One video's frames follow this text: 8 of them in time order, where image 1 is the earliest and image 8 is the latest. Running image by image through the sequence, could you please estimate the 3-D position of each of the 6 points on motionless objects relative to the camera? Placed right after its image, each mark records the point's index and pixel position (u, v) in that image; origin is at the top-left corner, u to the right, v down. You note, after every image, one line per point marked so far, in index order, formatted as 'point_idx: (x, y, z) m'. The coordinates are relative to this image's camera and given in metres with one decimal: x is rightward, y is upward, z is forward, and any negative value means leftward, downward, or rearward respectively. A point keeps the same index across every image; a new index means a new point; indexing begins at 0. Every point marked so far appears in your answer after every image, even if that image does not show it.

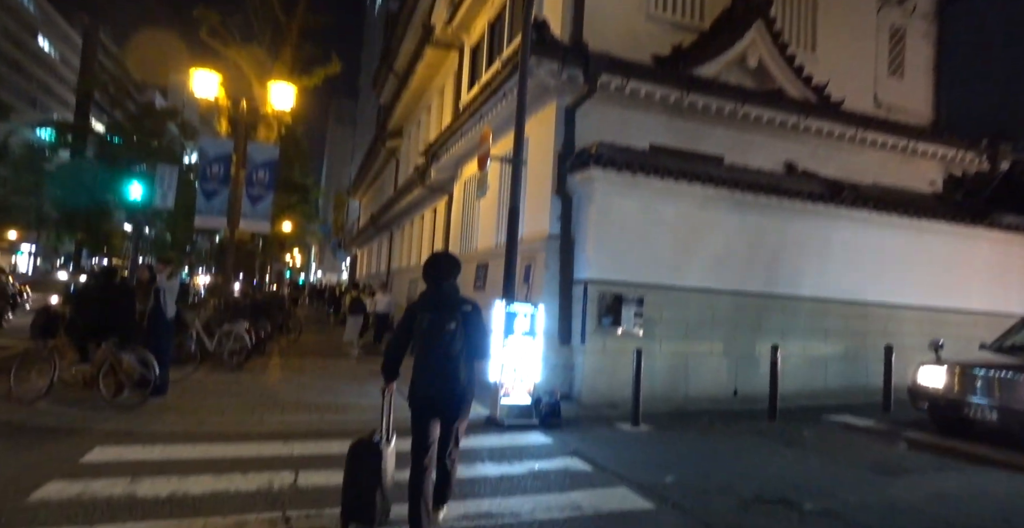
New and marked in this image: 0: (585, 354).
0: (+1.2, -1.5, +9.7) m
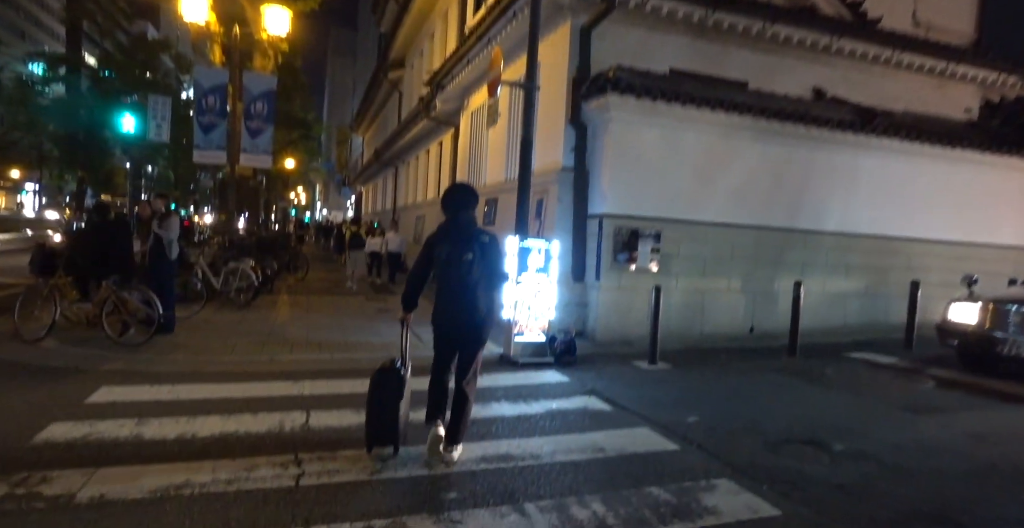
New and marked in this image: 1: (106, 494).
0: (+1.4, -0.4, +9.4) m
1: (-2.5, -1.4, +3.5) m
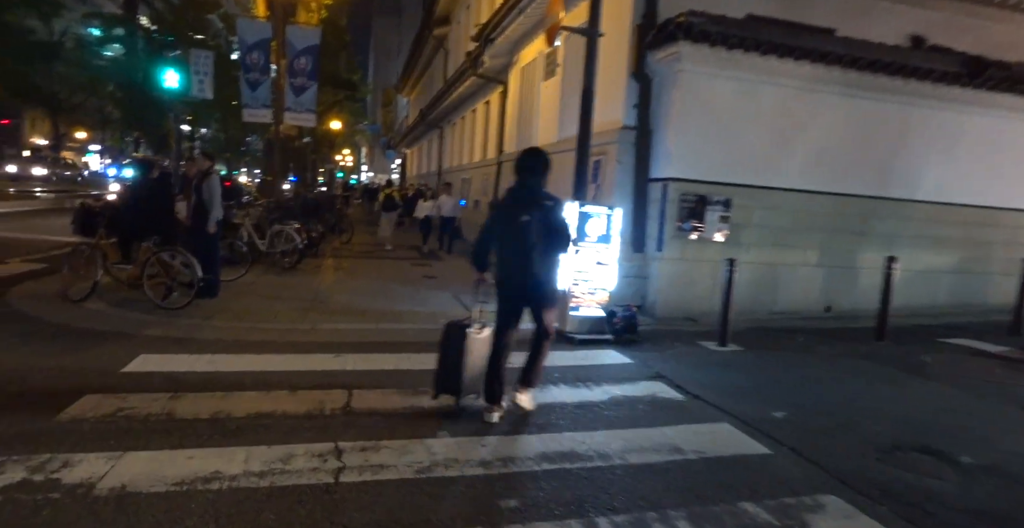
0: (+2.2, 0.0, +8.7) m
1: (-2.1, -1.2, +3.1) m
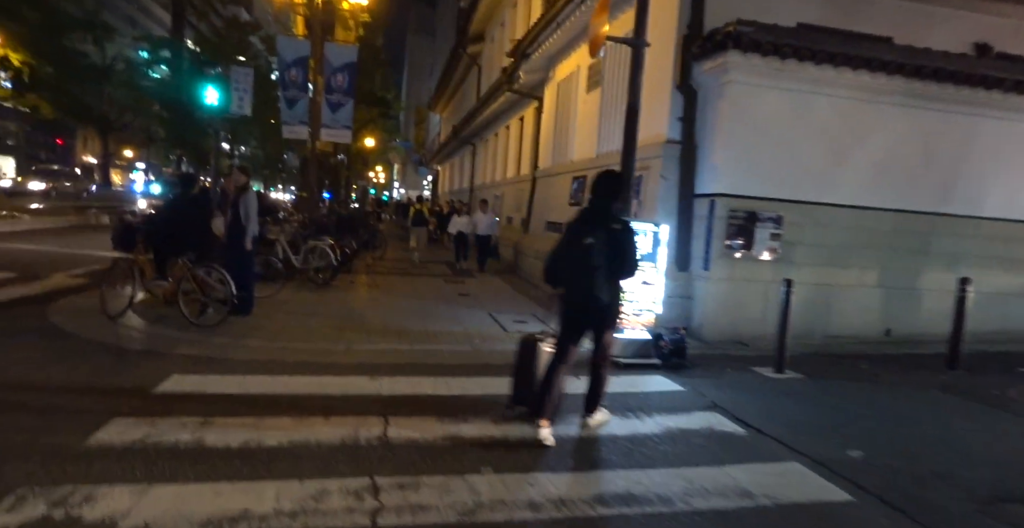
0: (+2.8, -0.3, +8.2) m
1: (-1.8, -1.3, +2.9) m
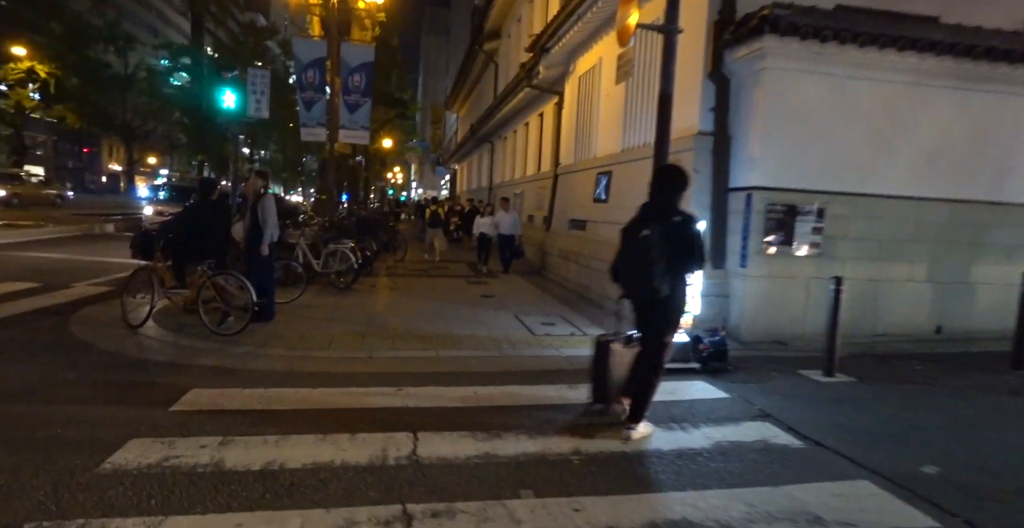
0: (+3.2, -0.2, +7.8) m
1: (-1.6, -1.4, +2.6) m
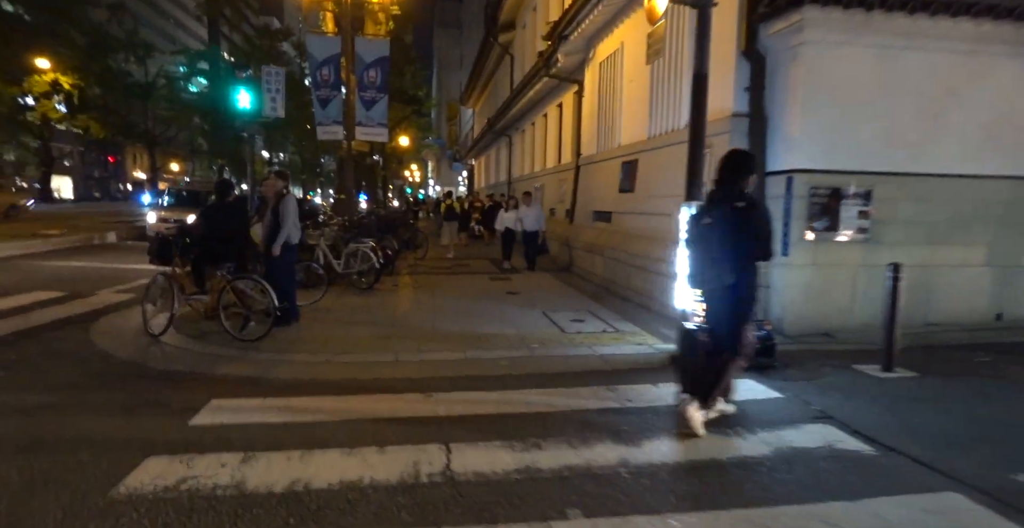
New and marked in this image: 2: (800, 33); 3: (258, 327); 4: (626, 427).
0: (+3.5, -0.1, +7.4) m
1: (-1.4, -1.4, +2.3) m
2: (+3.6, +2.9, +7.1) m
3: (-3.3, -0.8, +7.3) m
4: (+0.9, -1.3, +4.4) m
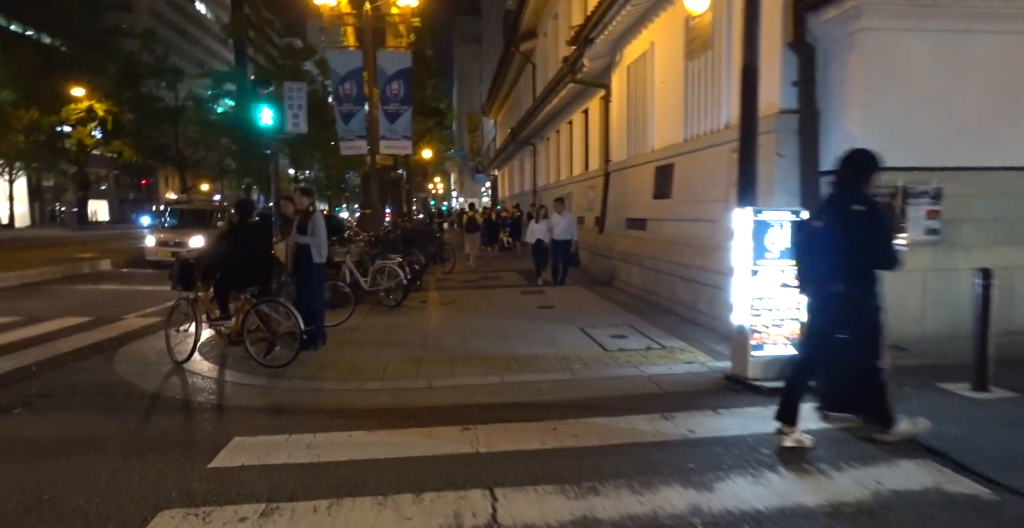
0: (+4.0, -0.1, +6.8) m
1: (-1.1, -1.5, +1.9) m
2: (+3.9, +2.8, +6.5) m
3: (-2.8, -1.1, +7.0) m
4: (+1.2, -1.4, +3.9) m
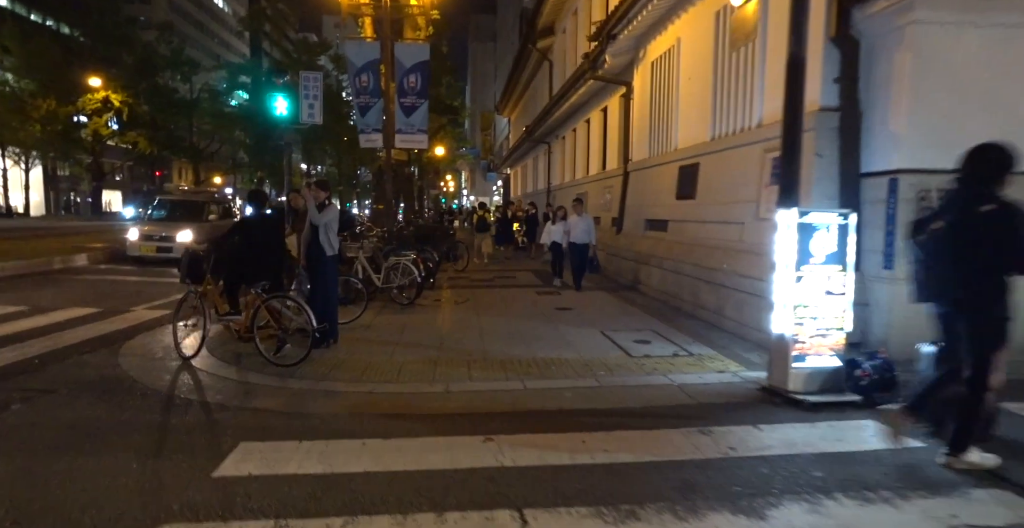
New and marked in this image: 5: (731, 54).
0: (+4.2, -0.2, +6.4) m
1: (-0.9, -1.5, +1.6) m
2: (+4.2, +2.7, +6.1) m
3: (-2.6, -1.0, +6.7) m
4: (+1.4, -1.4, +3.6) m
5: (+3.5, +3.5, +9.4) m
